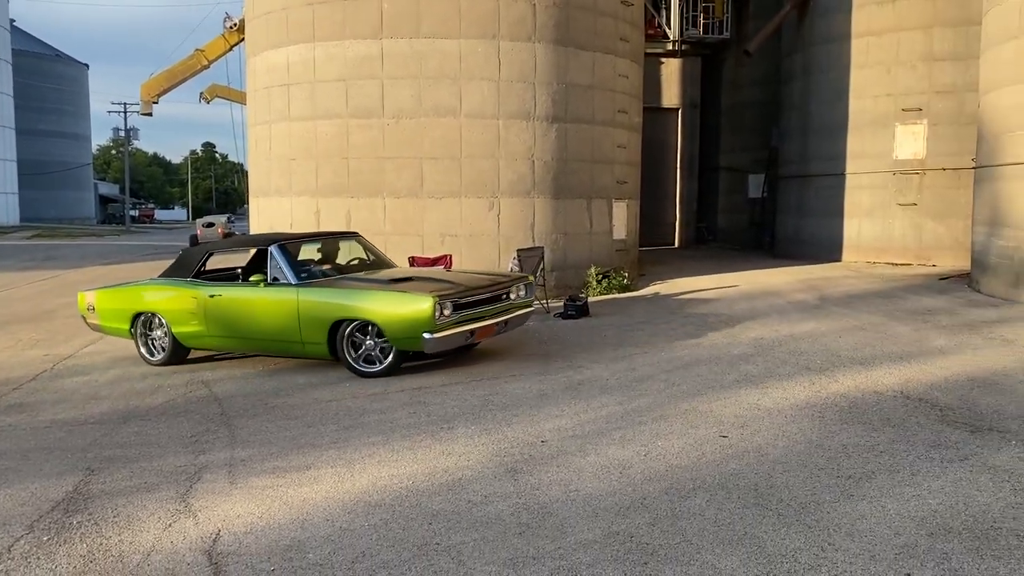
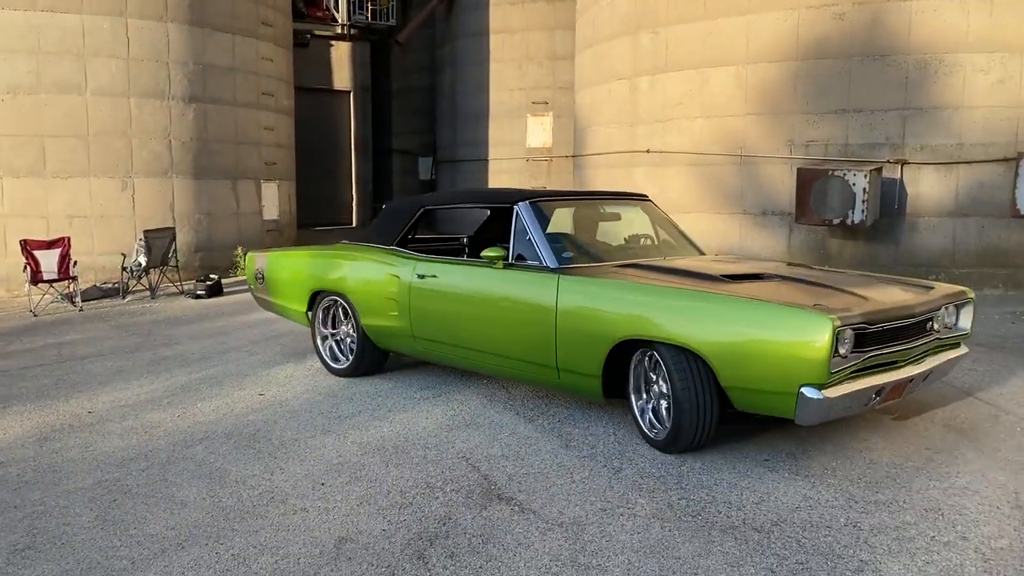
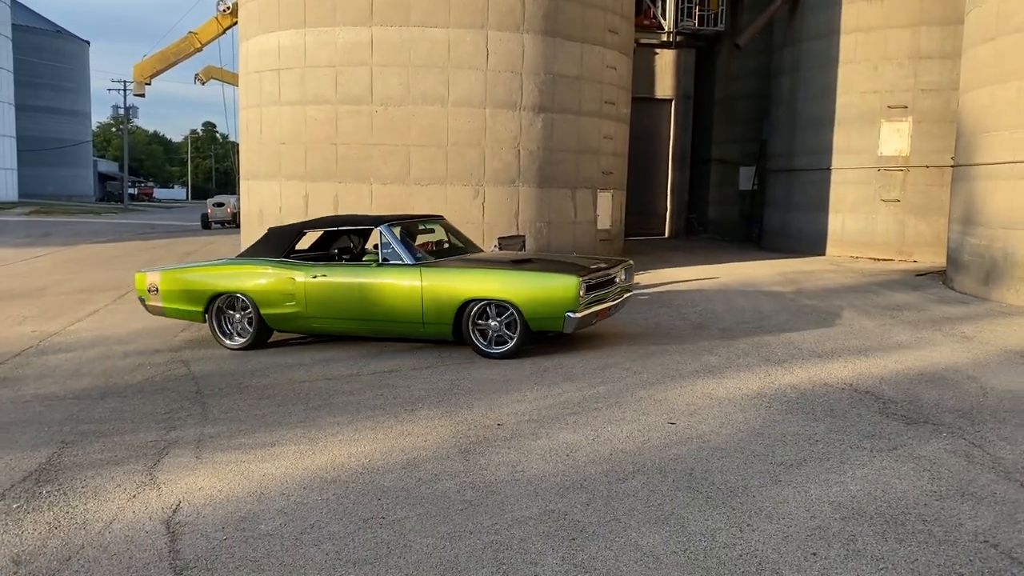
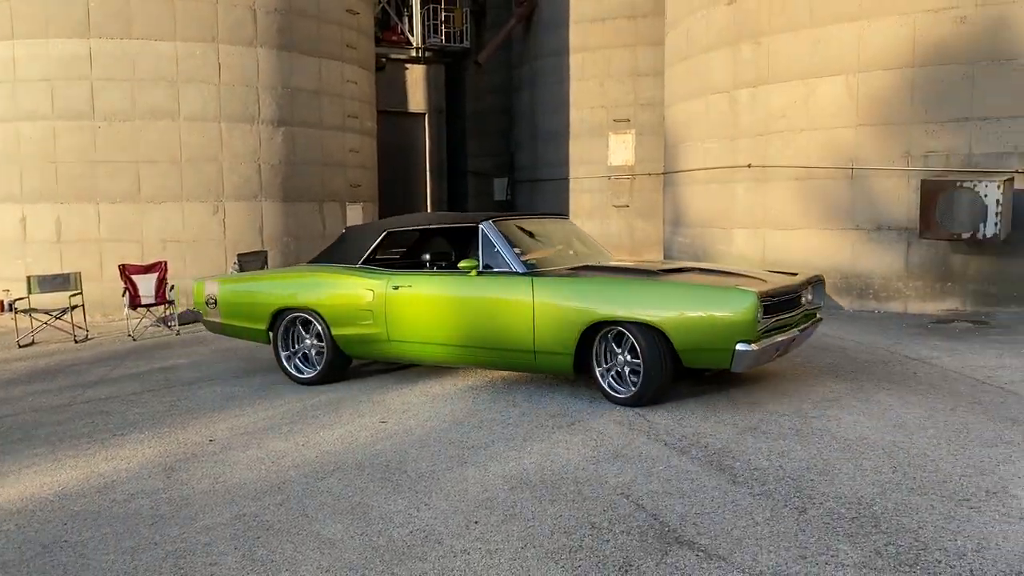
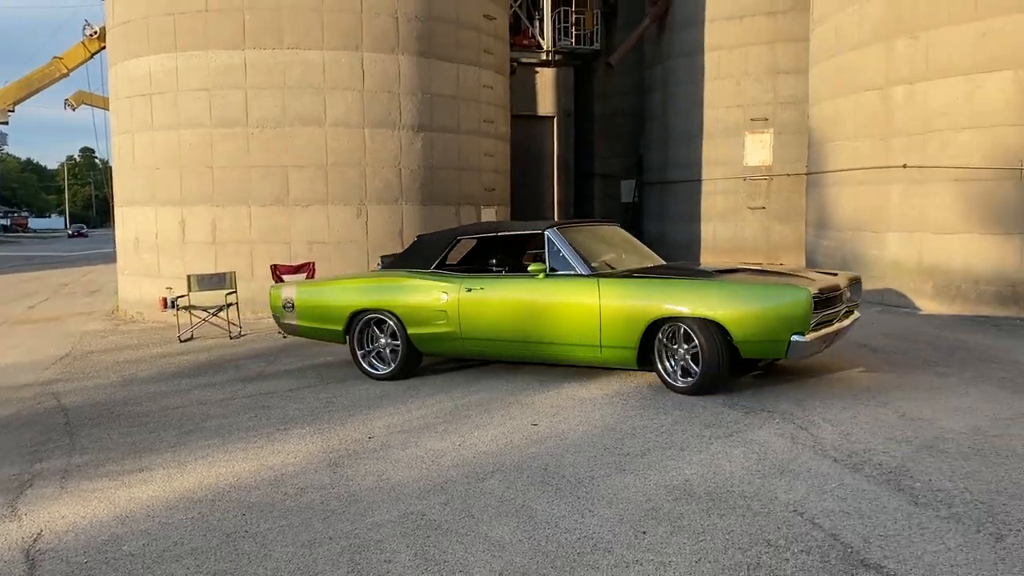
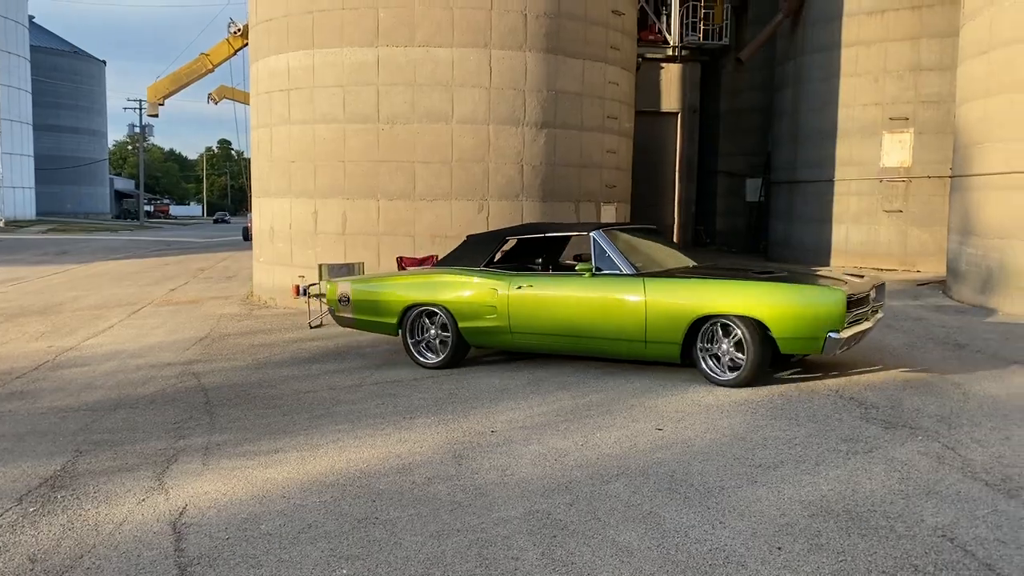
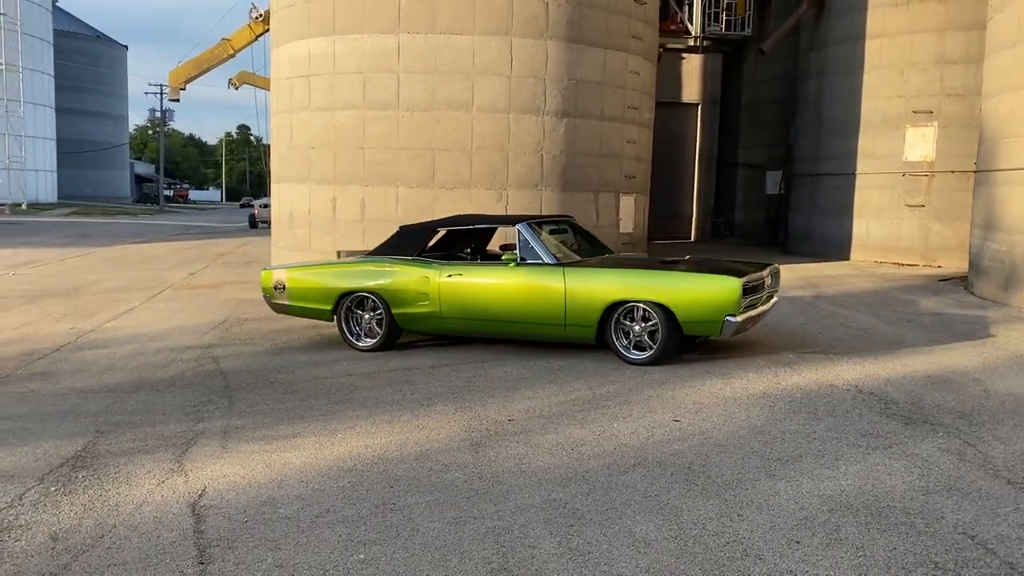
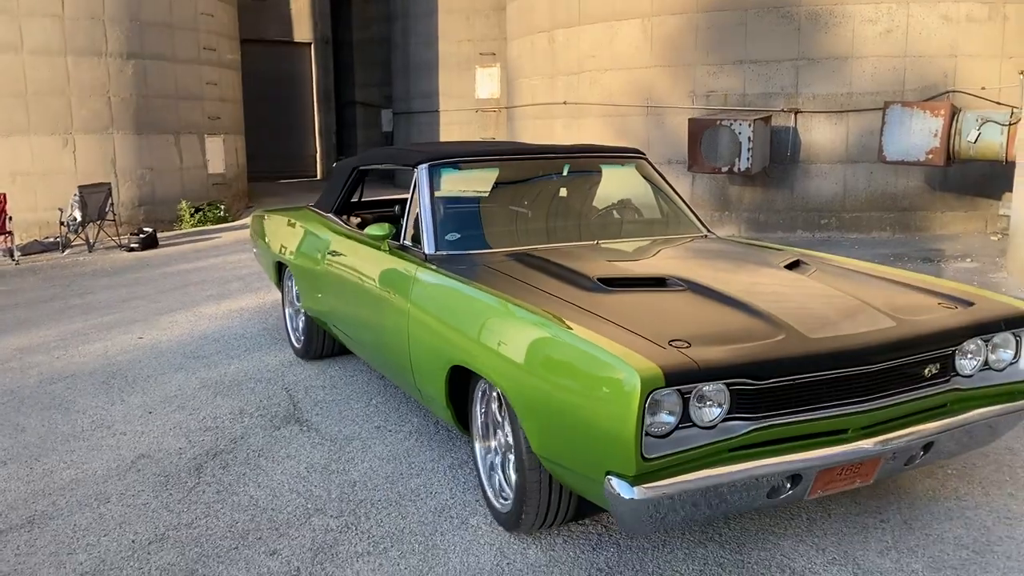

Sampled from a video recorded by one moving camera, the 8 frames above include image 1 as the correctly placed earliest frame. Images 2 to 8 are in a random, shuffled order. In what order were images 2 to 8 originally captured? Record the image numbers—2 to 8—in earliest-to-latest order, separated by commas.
3, 7, 6, 5, 4, 2, 8
